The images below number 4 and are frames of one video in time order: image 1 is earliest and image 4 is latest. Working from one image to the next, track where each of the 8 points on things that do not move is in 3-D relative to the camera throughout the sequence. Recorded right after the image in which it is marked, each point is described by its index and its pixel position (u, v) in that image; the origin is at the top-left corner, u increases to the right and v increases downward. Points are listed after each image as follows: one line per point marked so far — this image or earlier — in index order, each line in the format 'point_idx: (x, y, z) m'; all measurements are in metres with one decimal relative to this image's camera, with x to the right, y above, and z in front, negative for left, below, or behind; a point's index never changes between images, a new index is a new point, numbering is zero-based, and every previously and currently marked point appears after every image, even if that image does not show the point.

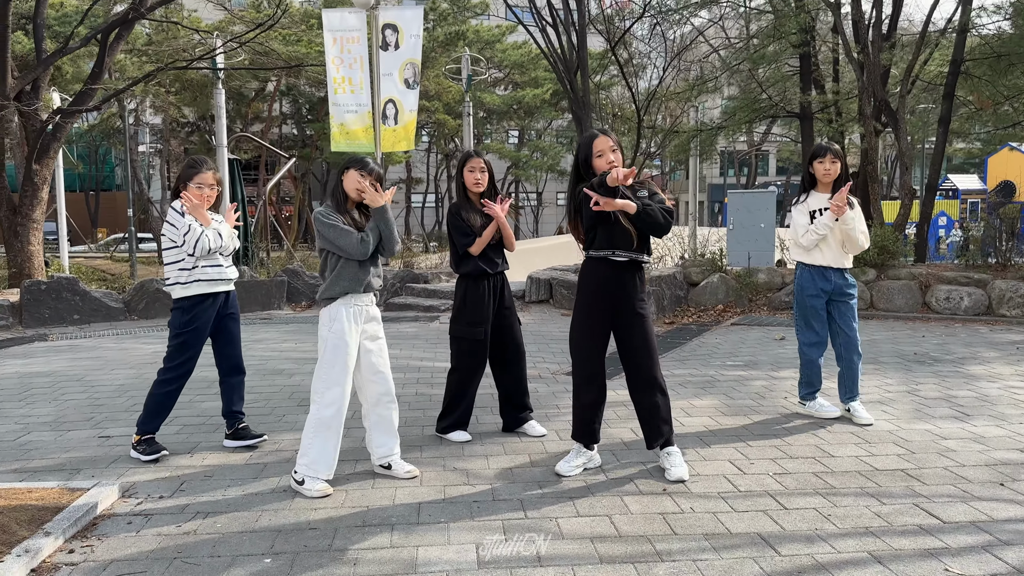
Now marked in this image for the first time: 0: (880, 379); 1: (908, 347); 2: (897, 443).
0: (+2.8, -0.7, +6.0) m
1: (+3.7, -0.6, +7.4) m
2: (+2.1, -0.8, +4.4) m
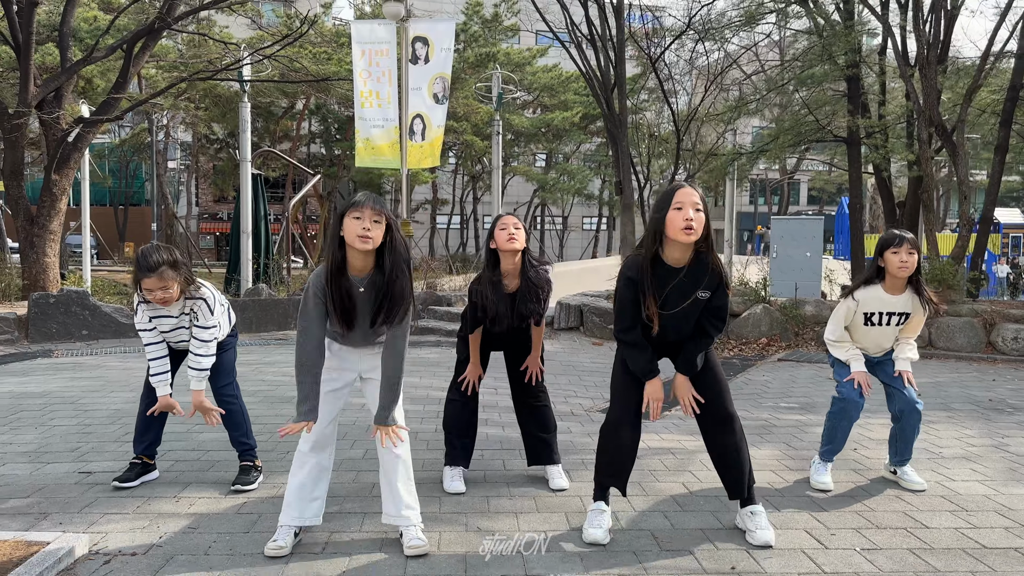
0: (+3.0, -1.0, +5.4) m
1: (+3.9, -0.9, +6.7) m
2: (+2.3, -1.0, +3.7) m
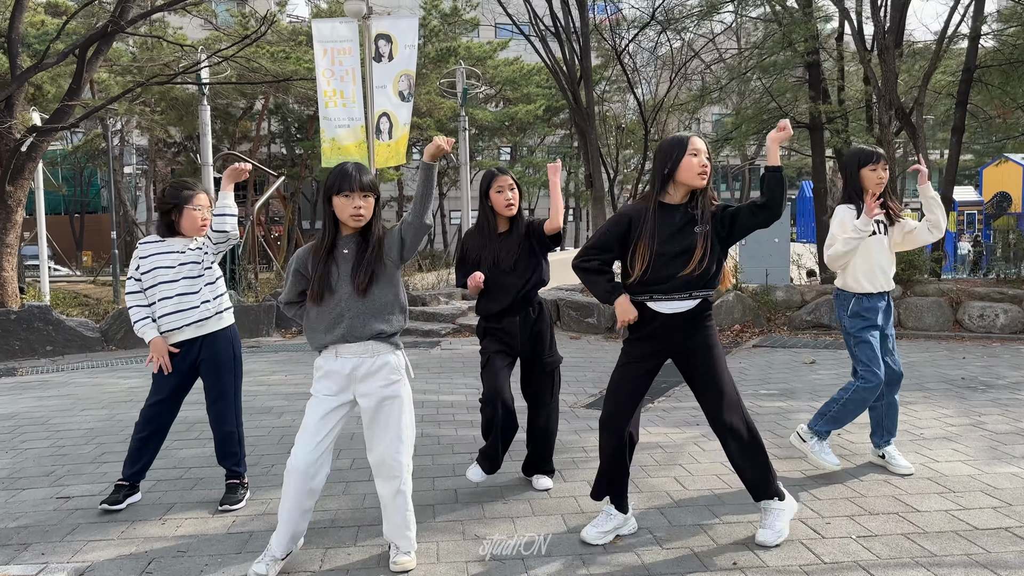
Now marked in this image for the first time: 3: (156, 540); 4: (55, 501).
0: (+2.9, -0.8, +5.4) m
1: (+3.8, -0.7, +6.9) m
2: (+2.2, -1.0, +3.8) m
3: (-1.5, -1.1, +3.3) m
4: (-2.3, -1.1, +4.0) m
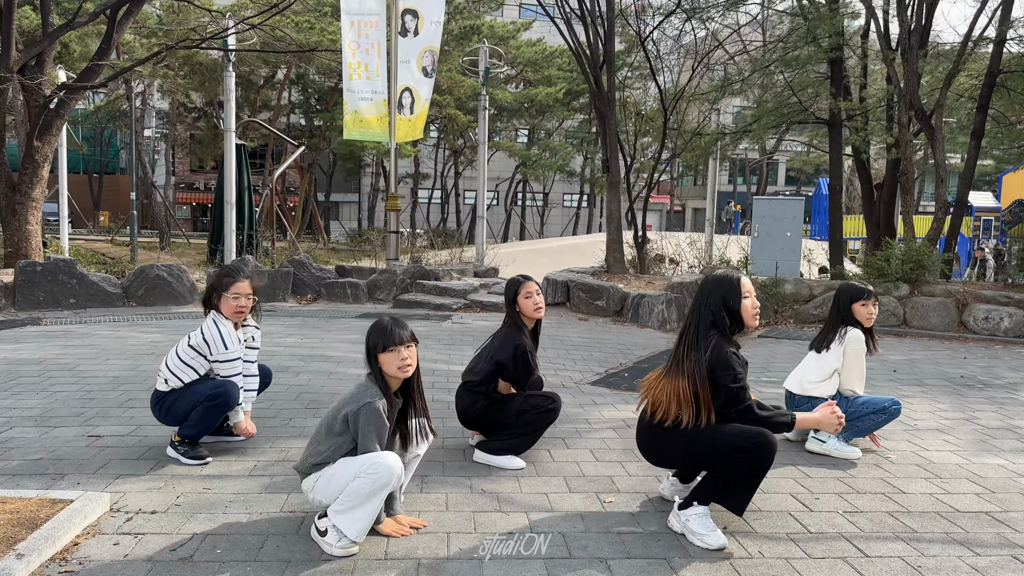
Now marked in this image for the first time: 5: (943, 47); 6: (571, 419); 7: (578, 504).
0: (+2.9, -0.8, +5.6) m
1: (+3.9, -0.7, +7.0) m
2: (+2.3, -0.9, +3.9) m
3: (-1.5, -0.8, +3.6) m
4: (-2.2, -0.8, +4.2) m
5: (+7.0, +3.9, +13.0) m
6: (+0.4, -0.8, +4.9) m
7: (+0.3, -0.9, +3.4) m
